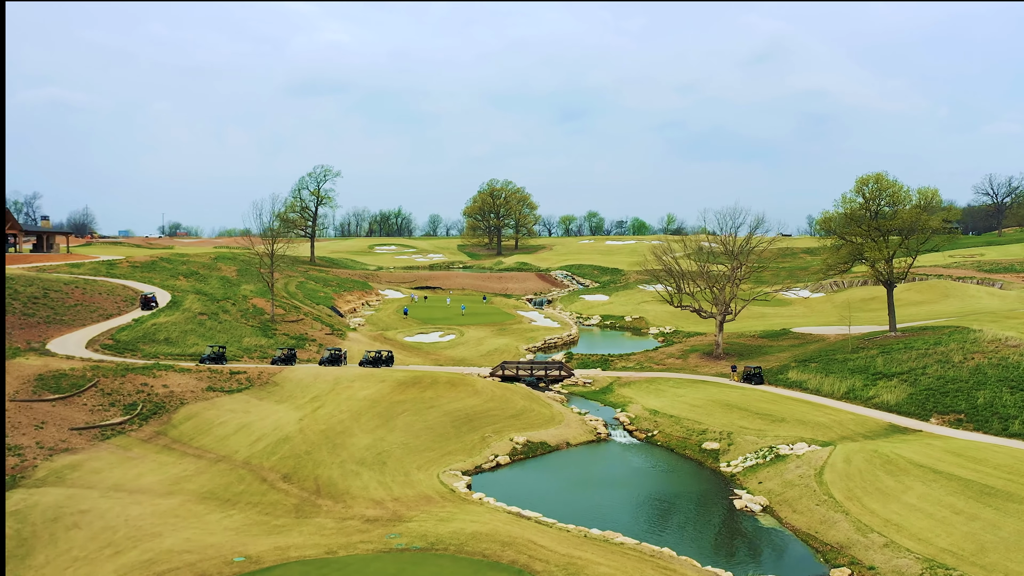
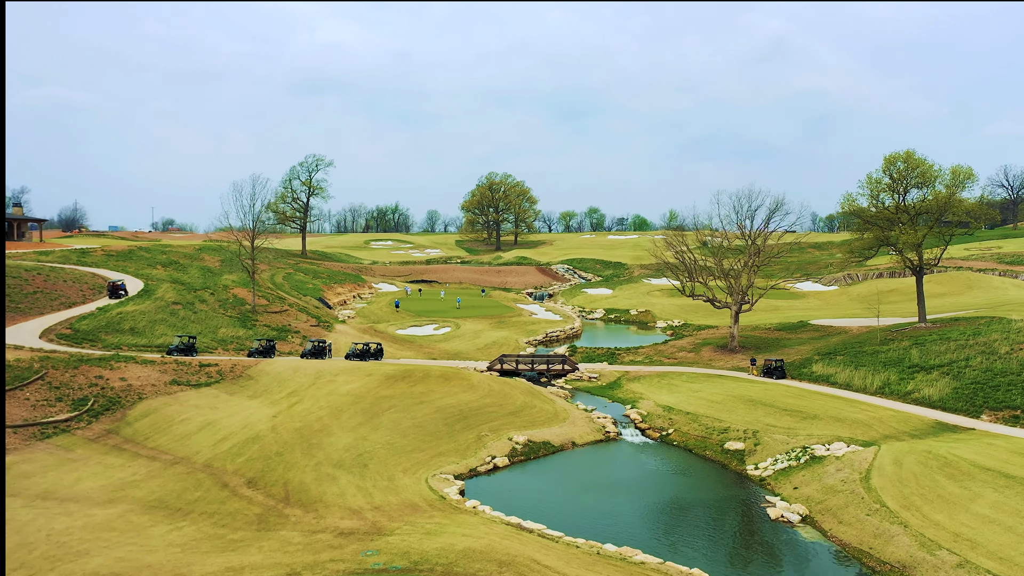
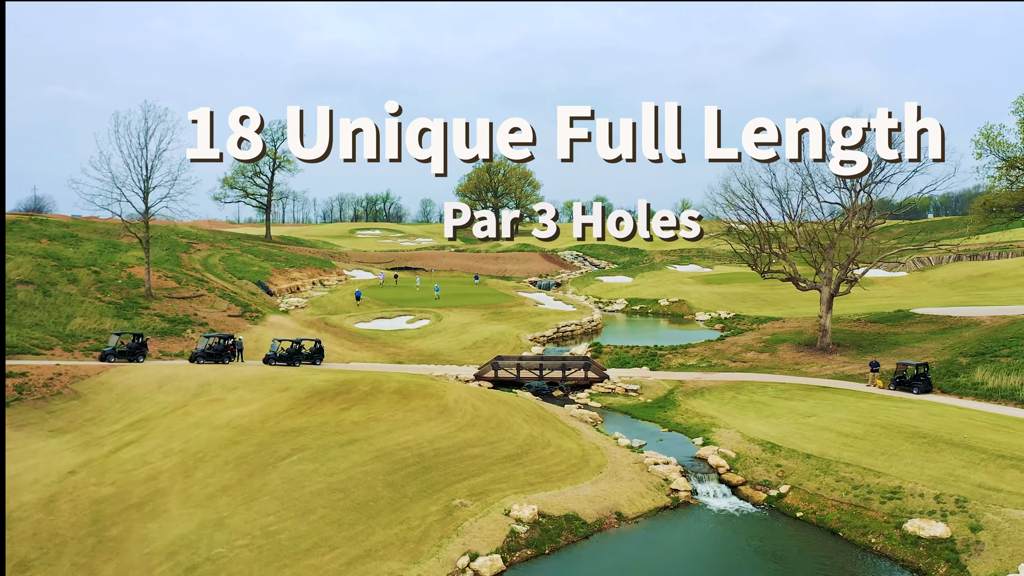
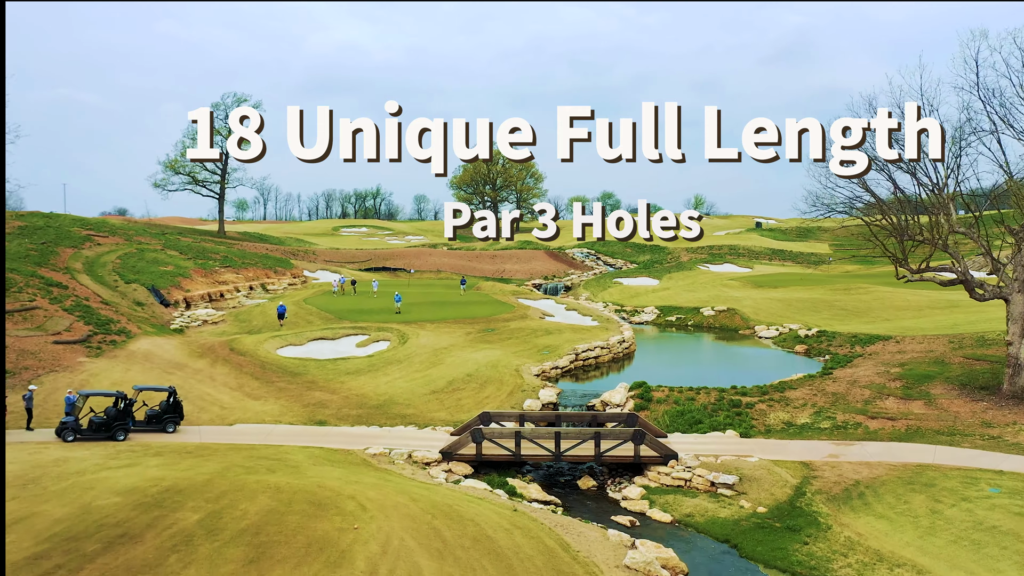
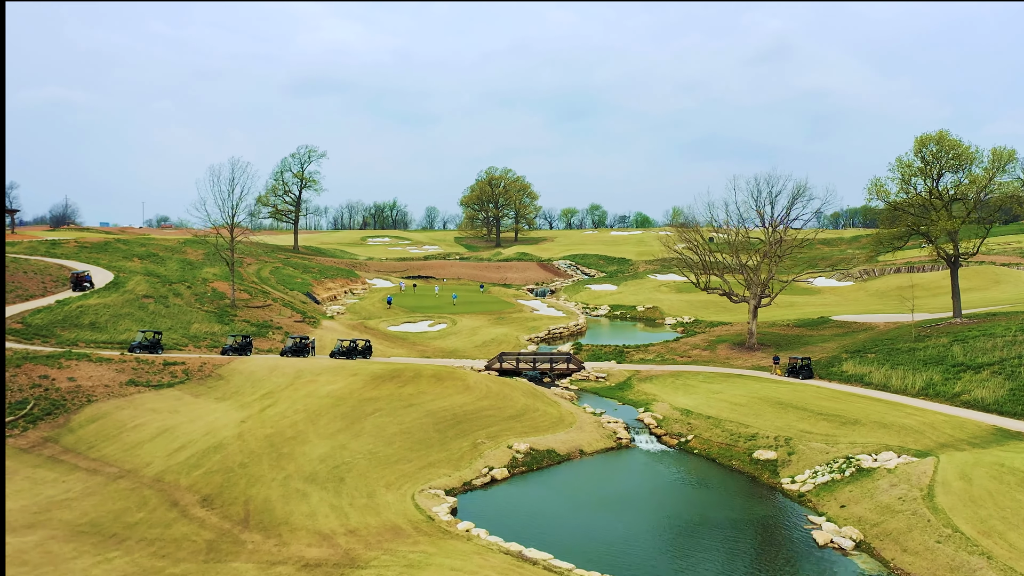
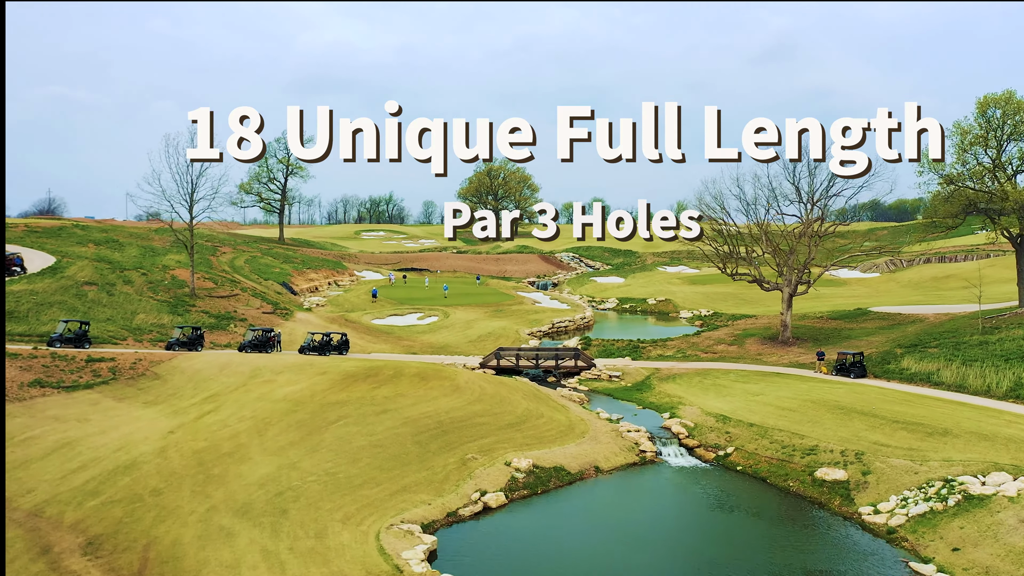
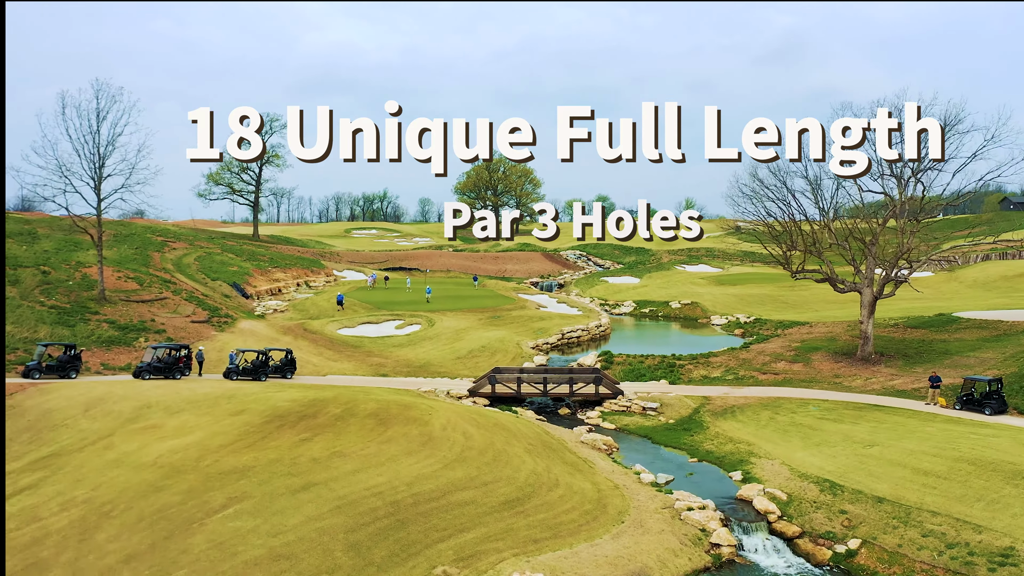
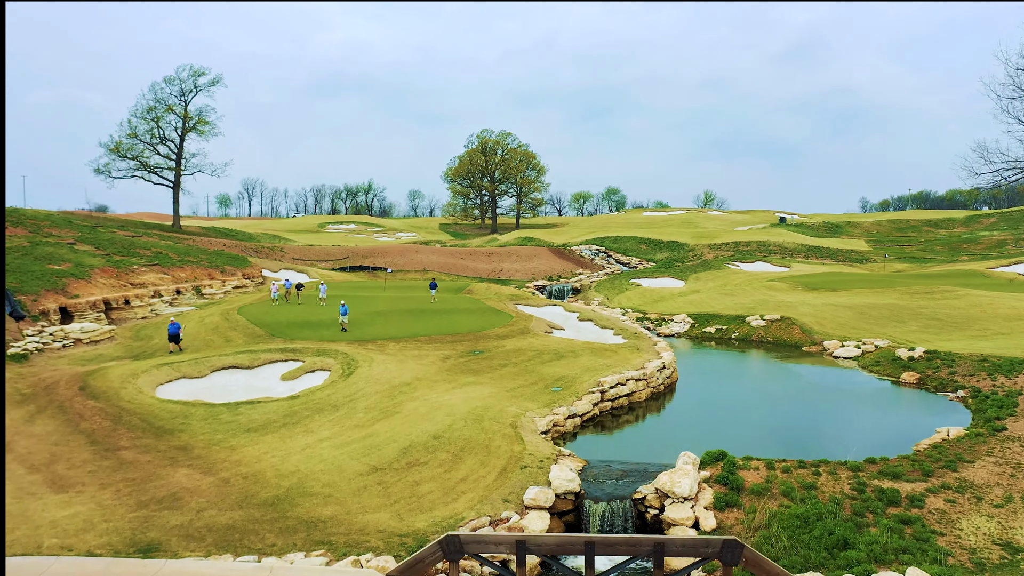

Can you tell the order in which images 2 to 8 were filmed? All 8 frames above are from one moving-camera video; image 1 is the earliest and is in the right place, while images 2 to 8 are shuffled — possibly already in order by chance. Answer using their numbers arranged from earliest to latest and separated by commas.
2, 5, 6, 3, 7, 4, 8
